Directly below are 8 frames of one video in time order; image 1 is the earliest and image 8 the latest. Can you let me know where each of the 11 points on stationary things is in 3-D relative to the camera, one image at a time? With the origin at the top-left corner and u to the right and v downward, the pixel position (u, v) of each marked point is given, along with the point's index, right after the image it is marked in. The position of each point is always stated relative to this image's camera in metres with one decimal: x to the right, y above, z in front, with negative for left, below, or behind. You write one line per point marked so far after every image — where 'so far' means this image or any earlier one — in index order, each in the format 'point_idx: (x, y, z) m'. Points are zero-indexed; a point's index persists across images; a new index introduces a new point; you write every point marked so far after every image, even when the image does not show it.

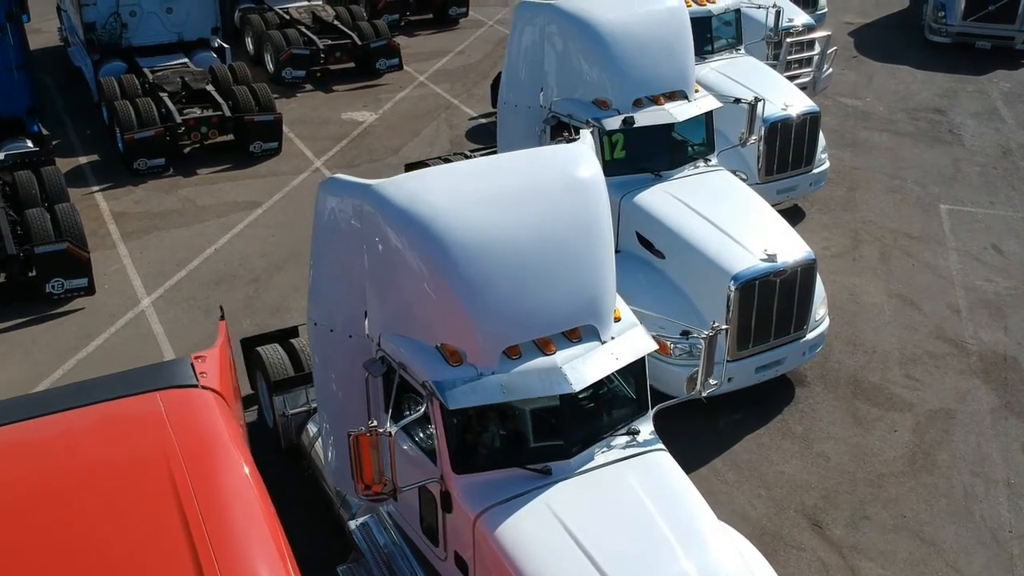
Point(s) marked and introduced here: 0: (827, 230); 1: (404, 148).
0: (+5.8, +1.1, +13.4) m
1: (-2.4, +3.1, +16.0) m
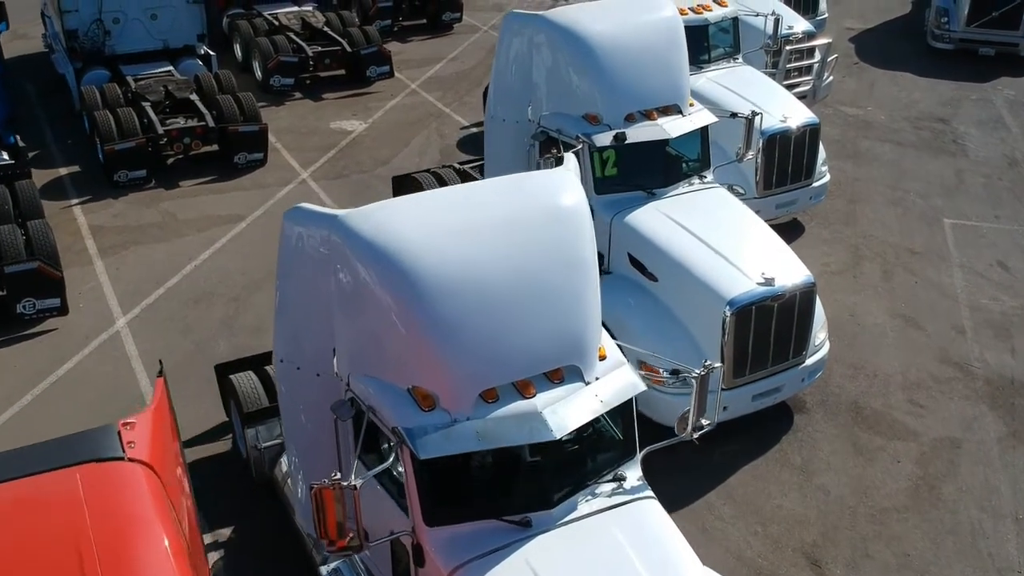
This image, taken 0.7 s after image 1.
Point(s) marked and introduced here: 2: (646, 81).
0: (+5.7, +0.8, +13.0) m
1: (-2.6, +2.8, +15.6) m
2: (+1.8, +2.8, +9.7) m
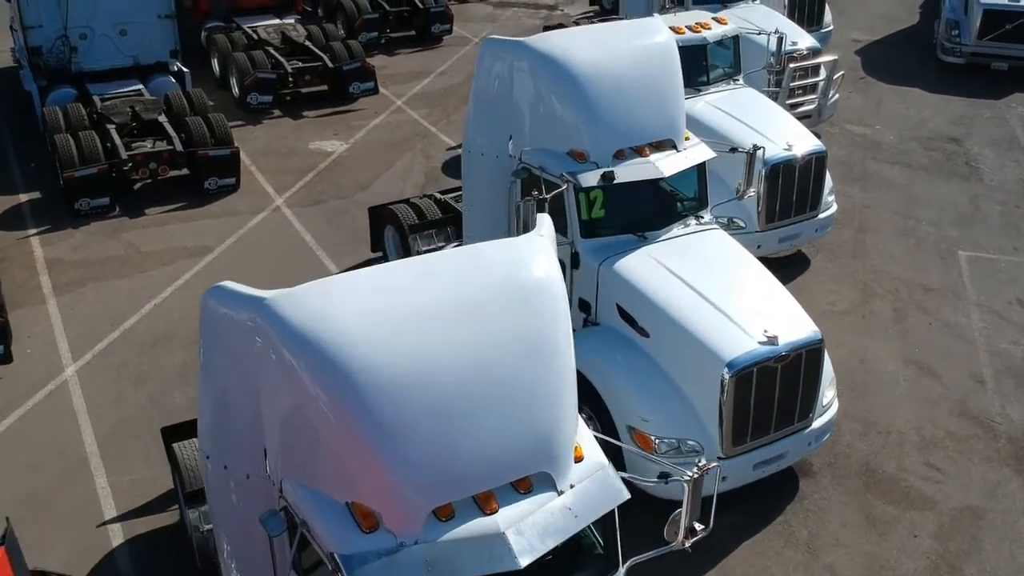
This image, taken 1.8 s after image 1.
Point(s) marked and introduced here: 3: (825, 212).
0: (+5.4, +0.1, +12.1) m
1: (-2.8, +2.2, +14.7) m
2: (+1.5, +2.1, +8.8) m
3: (+5.3, +1.3, +12.2) m
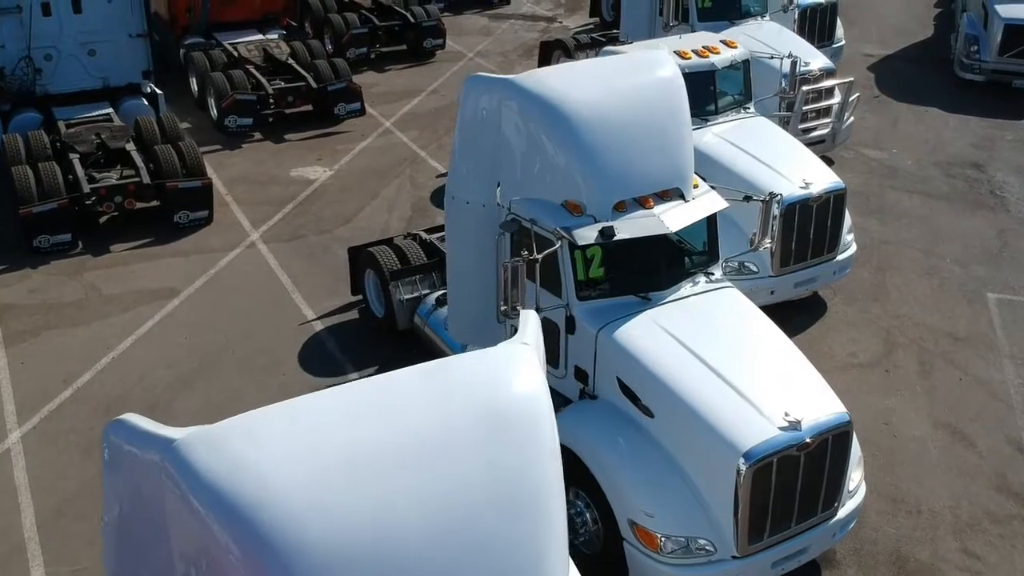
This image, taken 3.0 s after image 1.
0: (+5.3, -0.6, +11.2) m
1: (-2.9, +1.4, +13.7) m
2: (+1.4, +1.4, +7.9) m
3: (+5.2, +0.6, +11.2) m
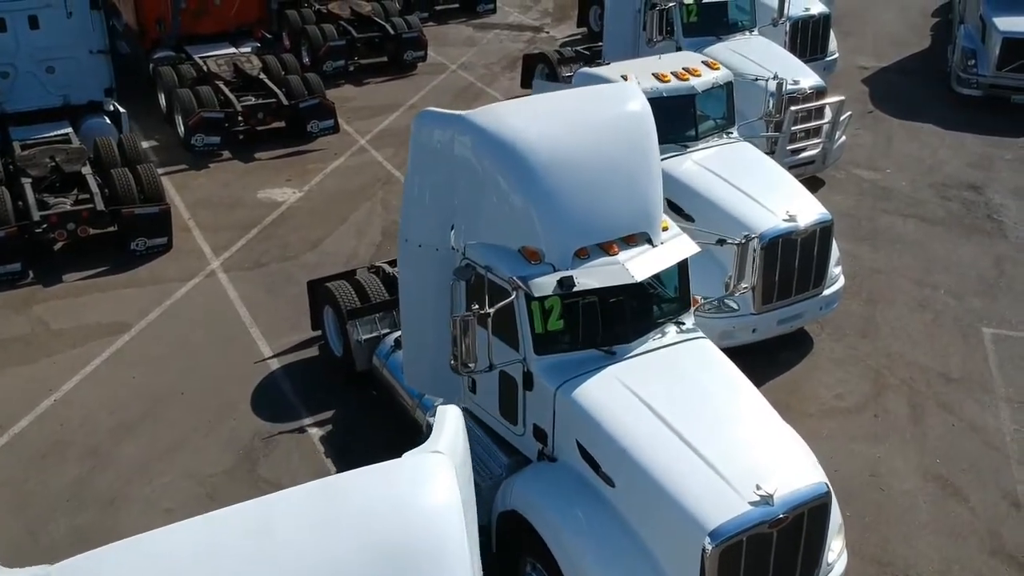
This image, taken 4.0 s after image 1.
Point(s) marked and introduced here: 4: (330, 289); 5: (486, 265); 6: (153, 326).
0: (+4.8, -1.2, +10.6) m
1: (-3.4, +0.9, +13.2) m
2: (+0.9, +0.9, +7.3) m
3: (+4.7, 0.0, +10.6) m
4: (-2.5, 0.0, +10.1) m
5: (-0.3, +0.2, +7.3) m
6: (-5.6, -0.6, +11.2) m
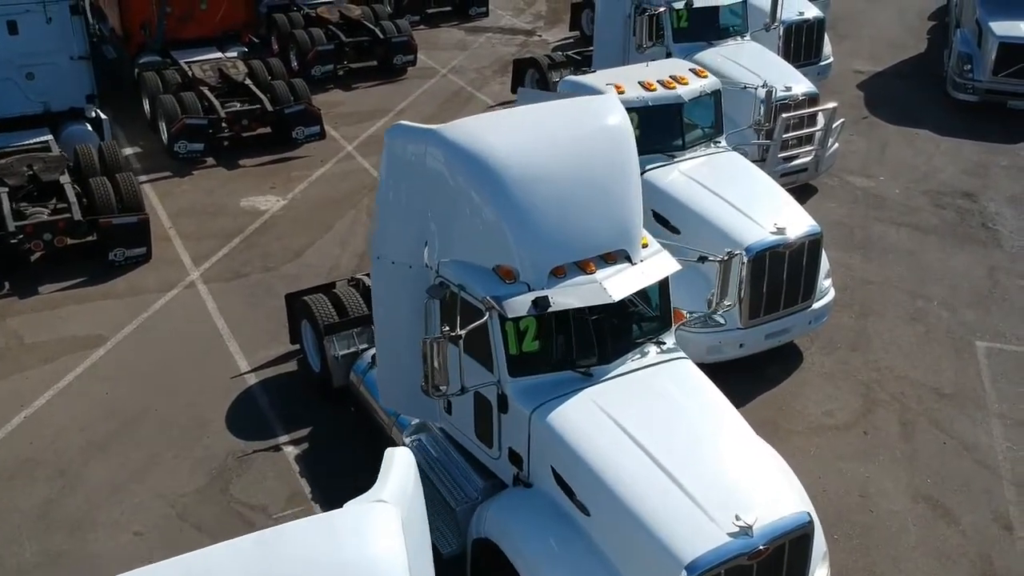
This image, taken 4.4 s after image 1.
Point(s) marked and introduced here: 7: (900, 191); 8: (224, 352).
0: (+4.6, -1.4, +10.3) m
1: (-3.7, +0.7, +12.9) m
2: (+0.7, +0.7, +7.0) m
3: (+4.4, -0.2, +10.4) m
4: (-2.8, -0.2, +9.8) m
5: (-0.5, 0.0, +7.1) m
6: (-5.8, -0.8, +11.0) m
7: (+7.9, +2.0, +14.7) m
8: (-4.3, -1.0, +10.8) m
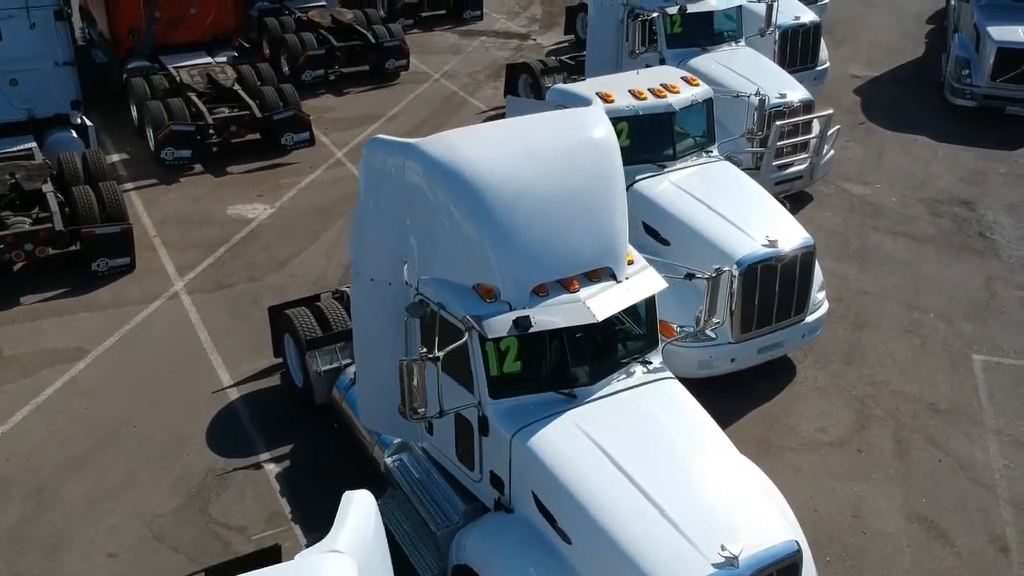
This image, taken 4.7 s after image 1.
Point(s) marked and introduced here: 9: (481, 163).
0: (+4.4, -1.5, +10.1) m
1: (-3.8, +0.5, +12.7) m
2: (+0.5, +0.5, +6.8) m
3: (+4.2, -0.4, +10.2) m
4: (-3.0, -0.4, +9.6) m
5: (-0.7, -0.1, +6.9) m
6: (-6.0, -1.0, +10.8) m
7: (+7.7, +1.8, +14.5) m
8: (-4.5, -1.1, +10.6) m
9: (-0.3, +1.2, +6.8) m
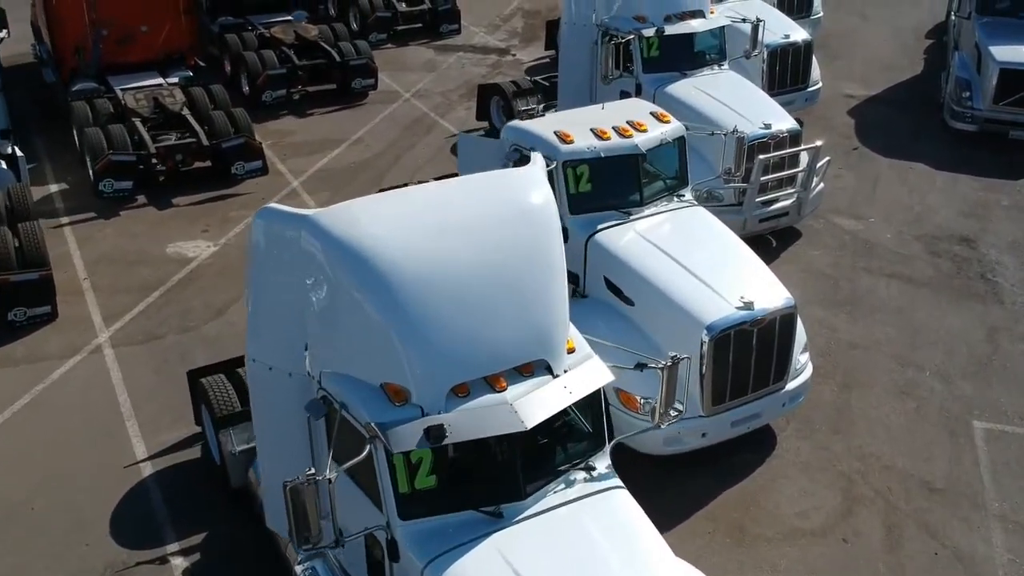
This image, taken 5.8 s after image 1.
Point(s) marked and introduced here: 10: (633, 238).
0: (+3.7, -2.3, +9.1) m
1: (-4.5, -0.3, +11.7) m
2: (-0.2, -0.3, +5.8) m
3: (+3.6, -1.2, +9.1) m
4: (-3.6, -1.2, +8.6) m
5: (-1.4, -0.9, +5.9) m
6: (-6.7, -1.8, +9.7) m
7: (+7.1, +1.0, +13.4) m
8: (-5.1, -1.9, +9.5) m
9: (-1.0, +0.4, +5.8) m
10: (+1.6, +0.7, +9.3) m
